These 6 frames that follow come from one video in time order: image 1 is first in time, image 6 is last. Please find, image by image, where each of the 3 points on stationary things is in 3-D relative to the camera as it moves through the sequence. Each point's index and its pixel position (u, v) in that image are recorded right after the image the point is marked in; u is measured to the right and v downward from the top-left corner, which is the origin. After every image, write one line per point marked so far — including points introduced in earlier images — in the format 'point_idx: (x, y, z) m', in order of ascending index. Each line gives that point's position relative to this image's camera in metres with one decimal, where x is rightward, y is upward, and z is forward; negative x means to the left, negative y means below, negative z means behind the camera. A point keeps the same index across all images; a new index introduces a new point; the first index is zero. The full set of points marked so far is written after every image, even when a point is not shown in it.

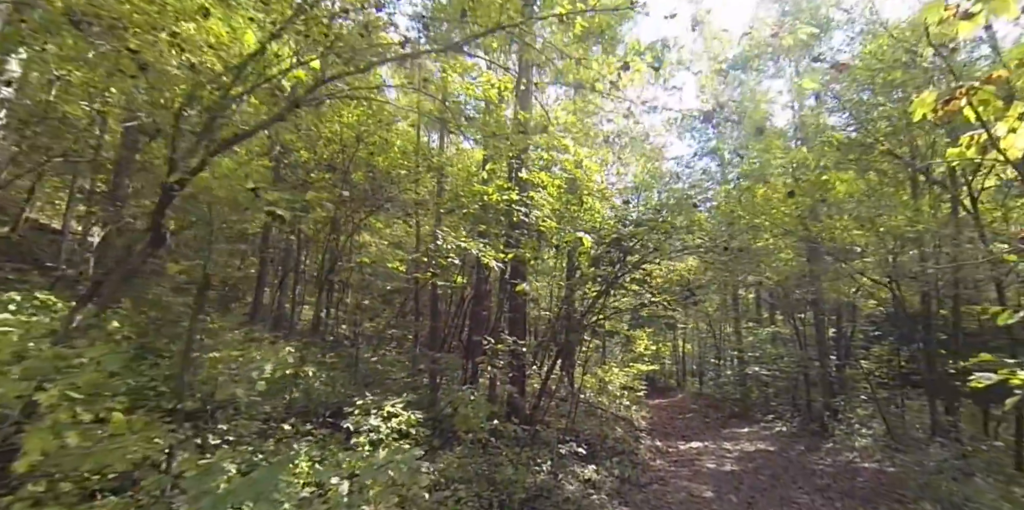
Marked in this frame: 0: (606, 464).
0: (+1.5, -3.4, +7.7) m
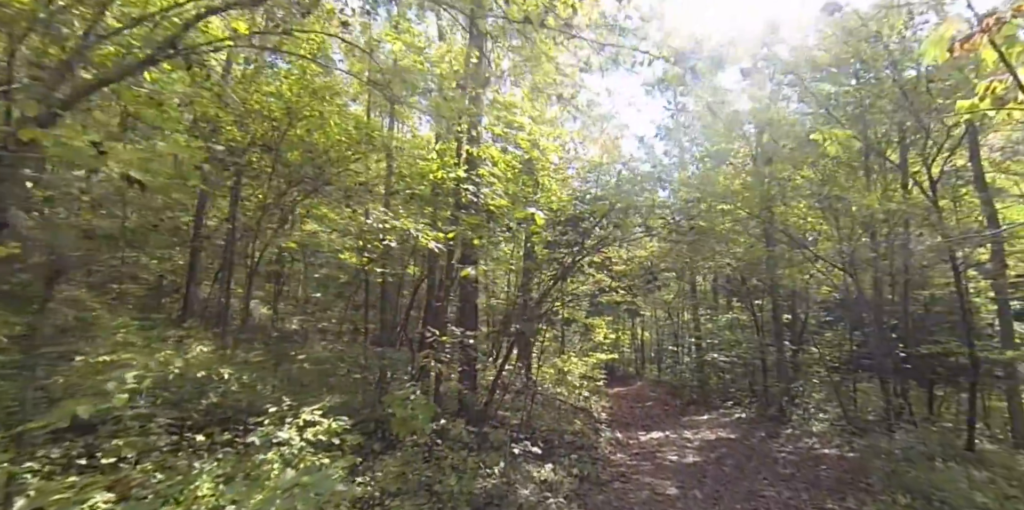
0: (+0.8, -3.1, +7.2) m
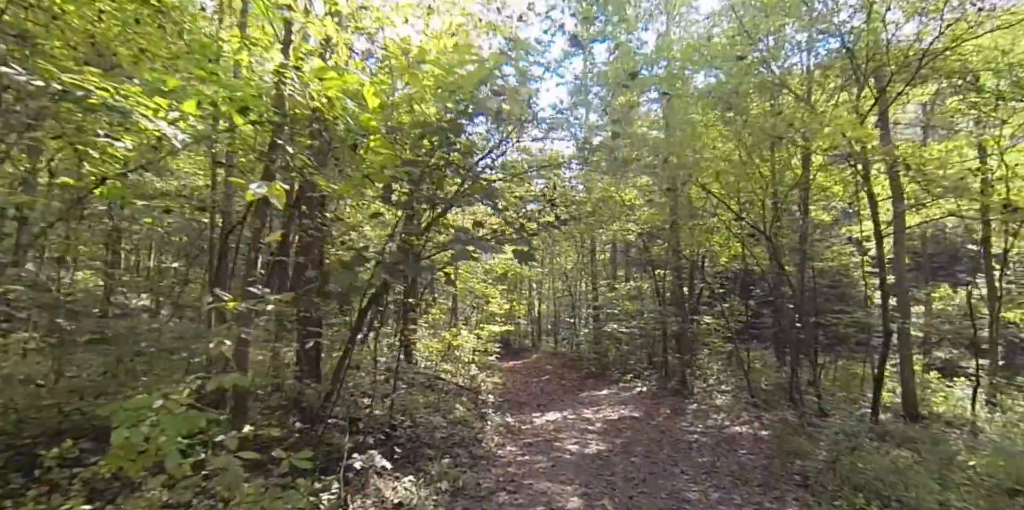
0: (-0.9, -2.4, +5.3) m
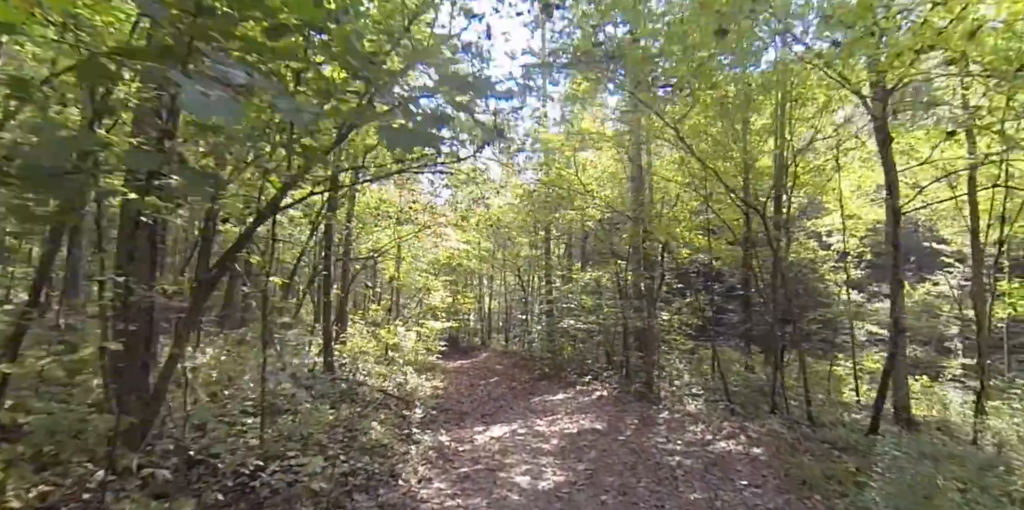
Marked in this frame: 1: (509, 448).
0: (-1.5, -2.1, +3.5) m
1: (-0.1, -2.7, +6.6) m
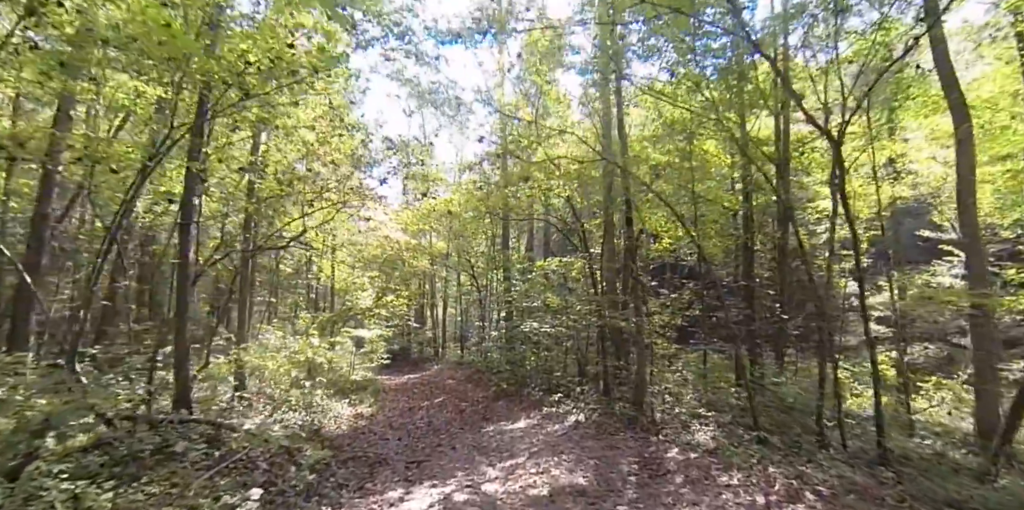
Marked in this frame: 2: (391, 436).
0: (-1.8, -1.7, +0.5) m
1: (-0.6, -2.3, +3.8) m
2: (-2.0, -2.9, +7.6) m
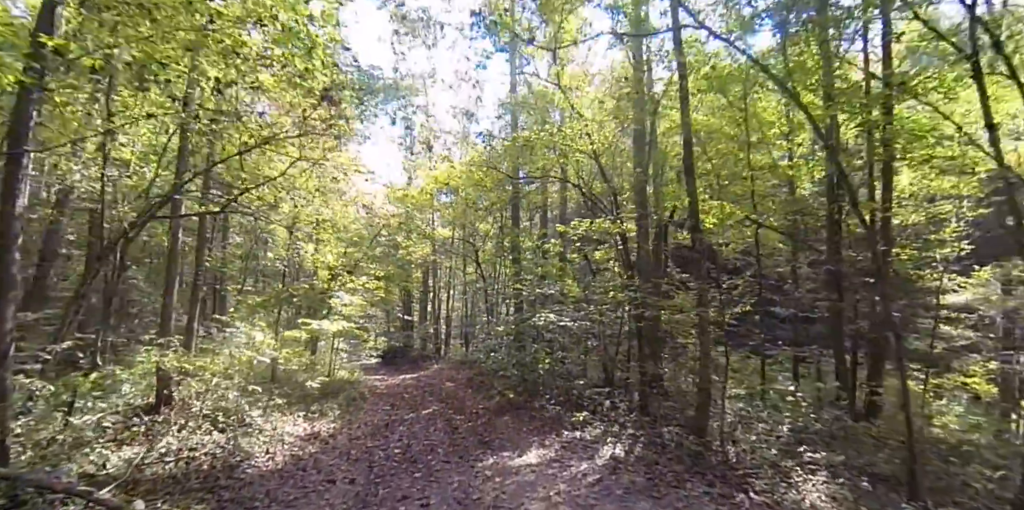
0: (-1.9, -1.2, -1.9) m
1: (-0.6, -1.9, +1.3) m
2: (-1.9, -2.4, +5.2) m
